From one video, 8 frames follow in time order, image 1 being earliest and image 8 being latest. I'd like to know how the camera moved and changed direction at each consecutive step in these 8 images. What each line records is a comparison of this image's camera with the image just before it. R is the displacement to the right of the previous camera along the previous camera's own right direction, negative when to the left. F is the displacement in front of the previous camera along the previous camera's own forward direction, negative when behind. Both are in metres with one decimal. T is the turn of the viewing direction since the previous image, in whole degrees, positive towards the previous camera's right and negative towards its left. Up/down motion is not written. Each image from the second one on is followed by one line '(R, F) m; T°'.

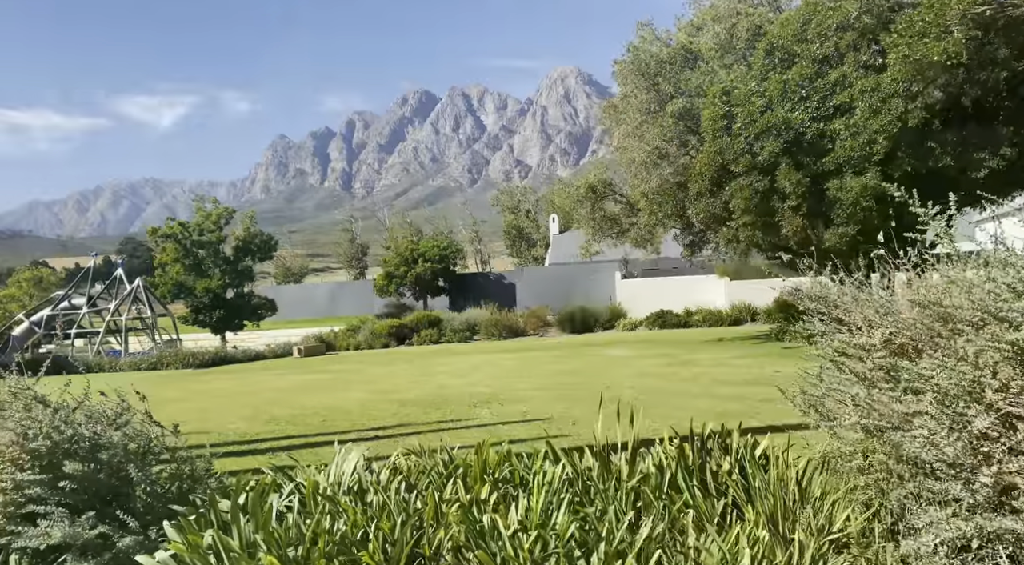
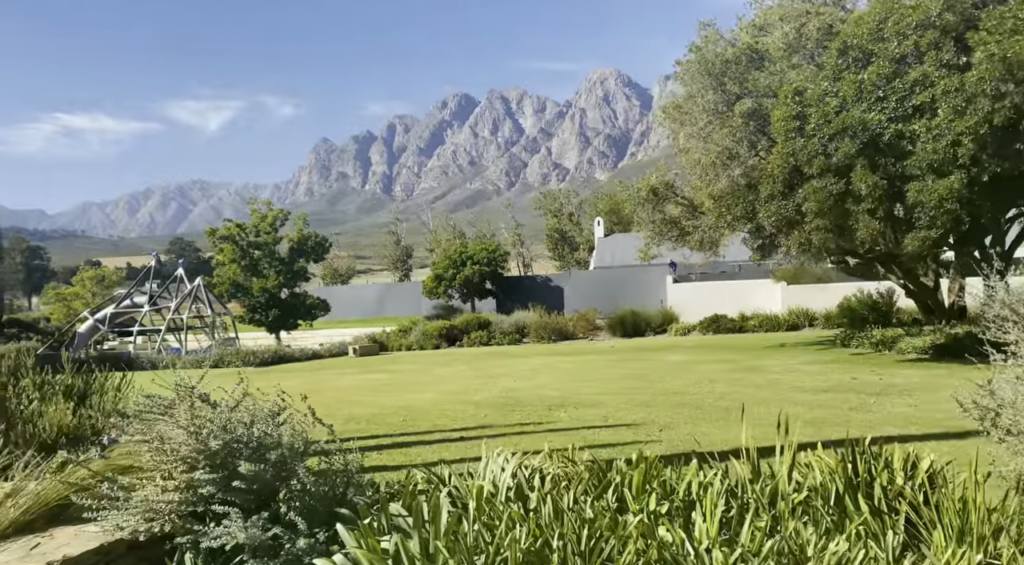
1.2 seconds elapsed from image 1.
(-0.4, +0.1) m; -5°
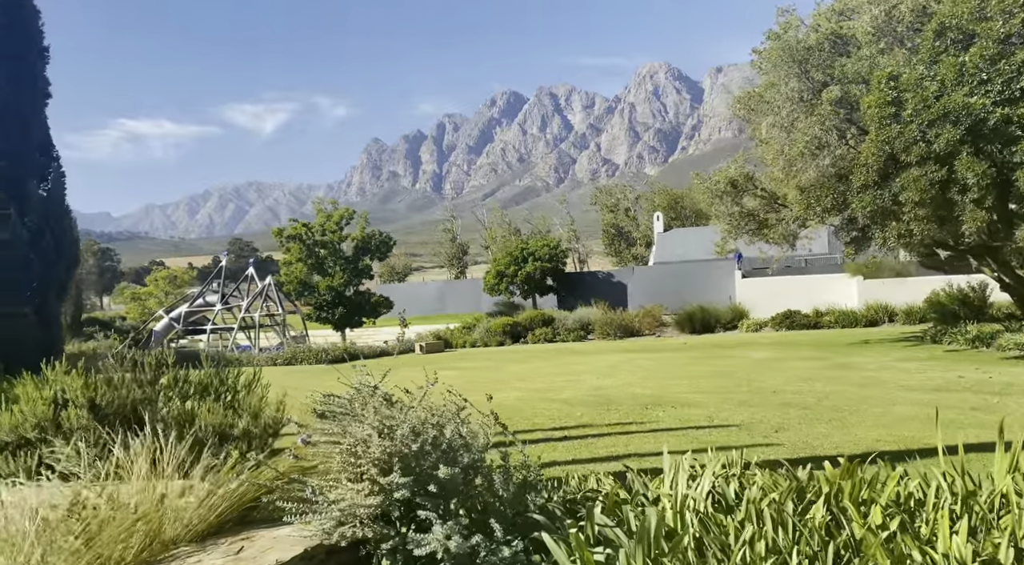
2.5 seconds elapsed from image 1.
(-0.4, +0.2) m; -6°
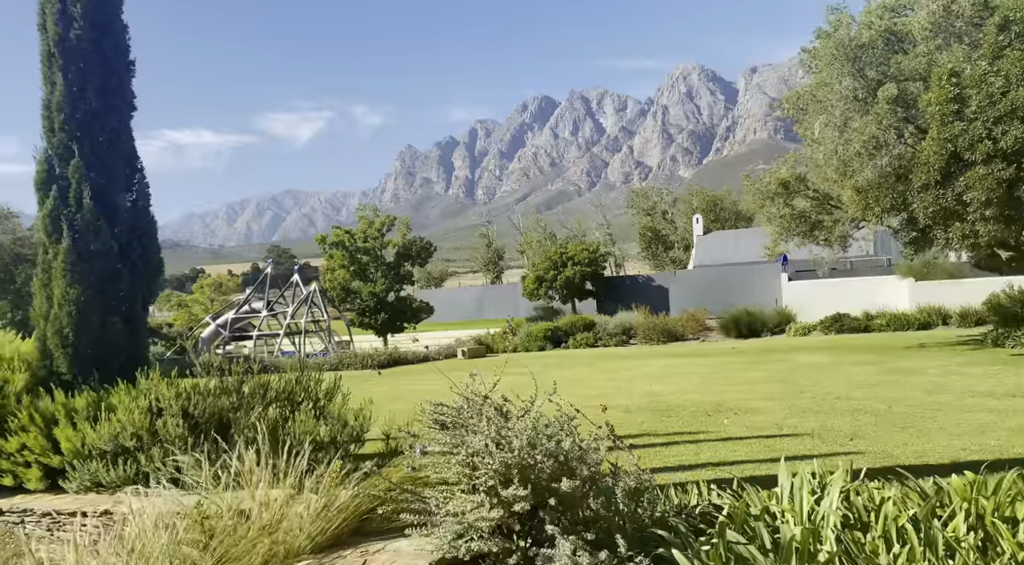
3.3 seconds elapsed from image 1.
(-0.2, +0.1) m; -4°
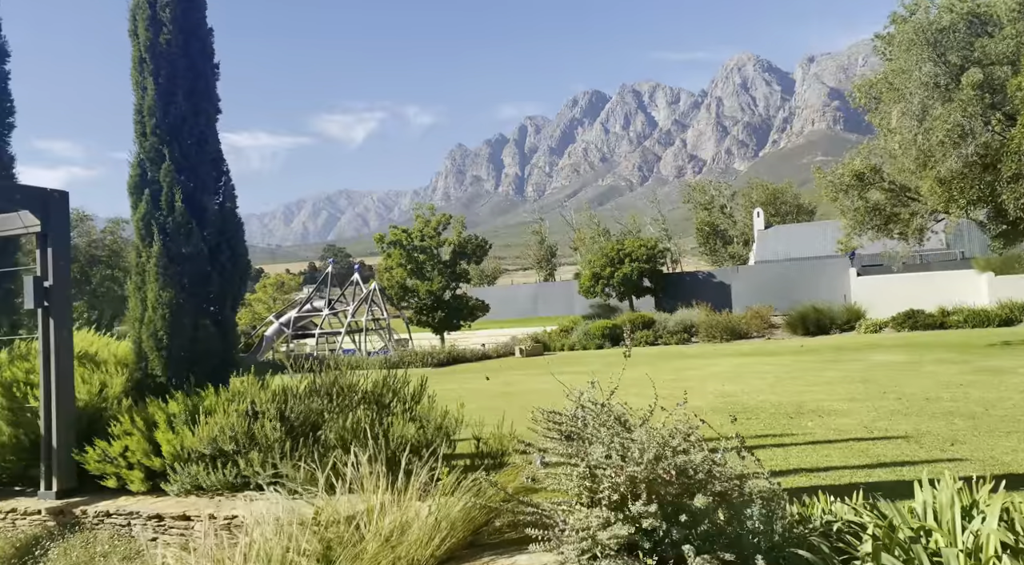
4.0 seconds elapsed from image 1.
(-0.2, +0.2) m; -5°
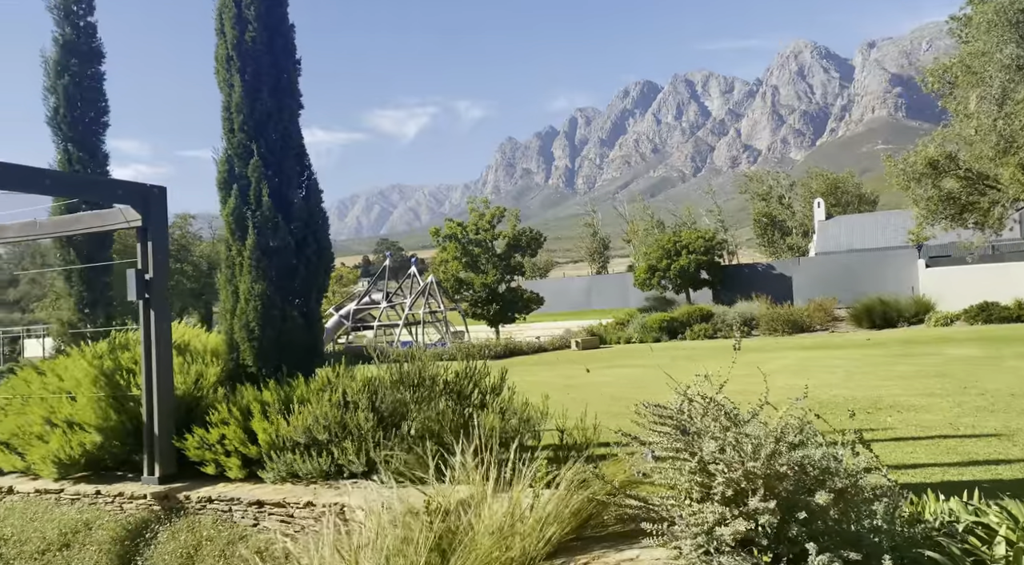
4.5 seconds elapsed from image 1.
(-0.2, 0.0) m; -4°
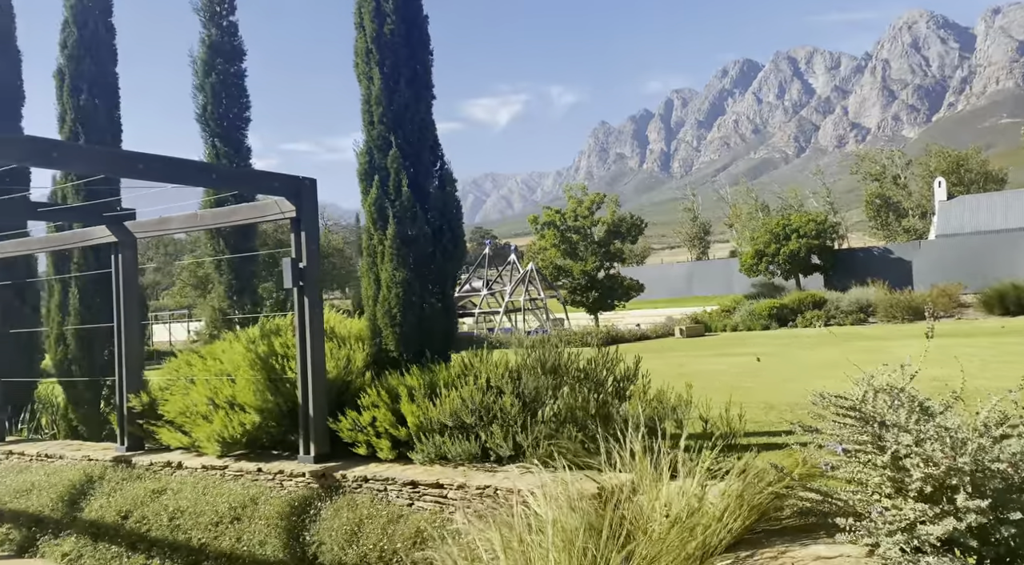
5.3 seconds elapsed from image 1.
(-0.2, 0.0) m; -7°
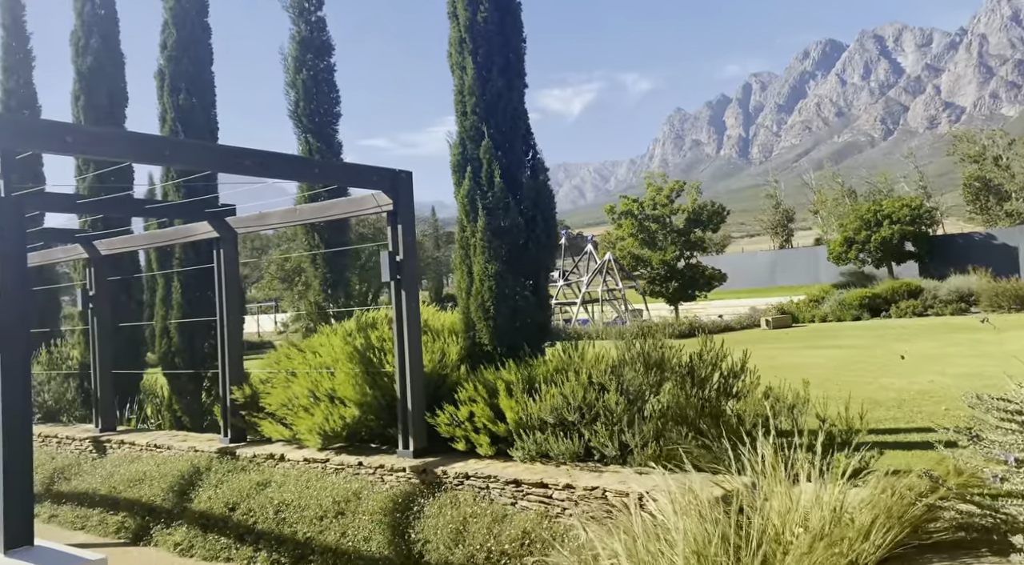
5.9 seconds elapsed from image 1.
(-0.2, +0.2) m; -5°
